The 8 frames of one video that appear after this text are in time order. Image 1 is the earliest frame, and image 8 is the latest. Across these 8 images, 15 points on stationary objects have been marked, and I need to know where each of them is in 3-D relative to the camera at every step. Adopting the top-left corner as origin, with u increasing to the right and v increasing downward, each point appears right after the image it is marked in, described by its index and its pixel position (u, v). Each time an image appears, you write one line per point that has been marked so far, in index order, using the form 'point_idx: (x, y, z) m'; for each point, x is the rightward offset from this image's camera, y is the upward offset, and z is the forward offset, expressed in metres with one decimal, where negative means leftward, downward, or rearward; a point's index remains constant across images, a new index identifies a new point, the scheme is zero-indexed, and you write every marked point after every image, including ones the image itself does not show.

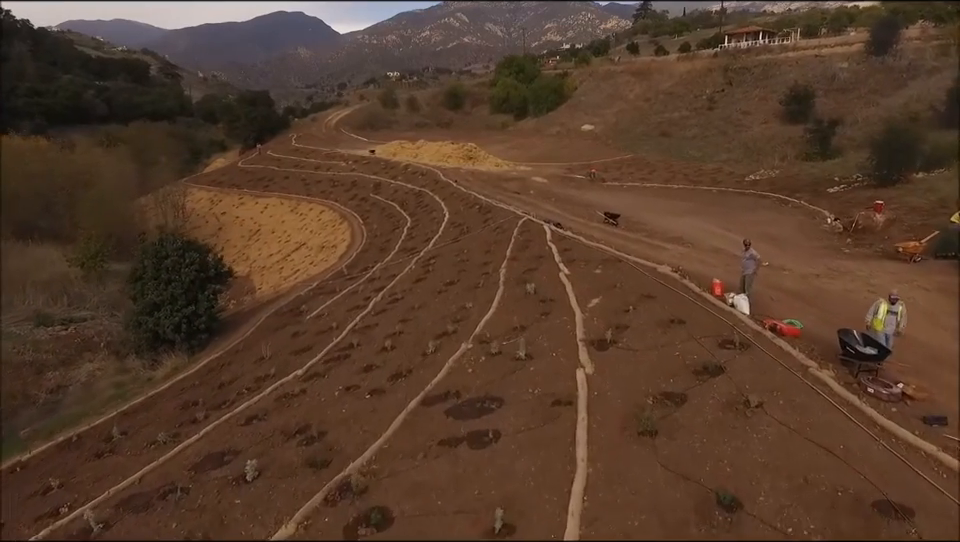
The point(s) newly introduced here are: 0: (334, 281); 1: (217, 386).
0: (-4.4, -0.3, +17.2) m
1: (-4.7, -2.1, +10.3) m
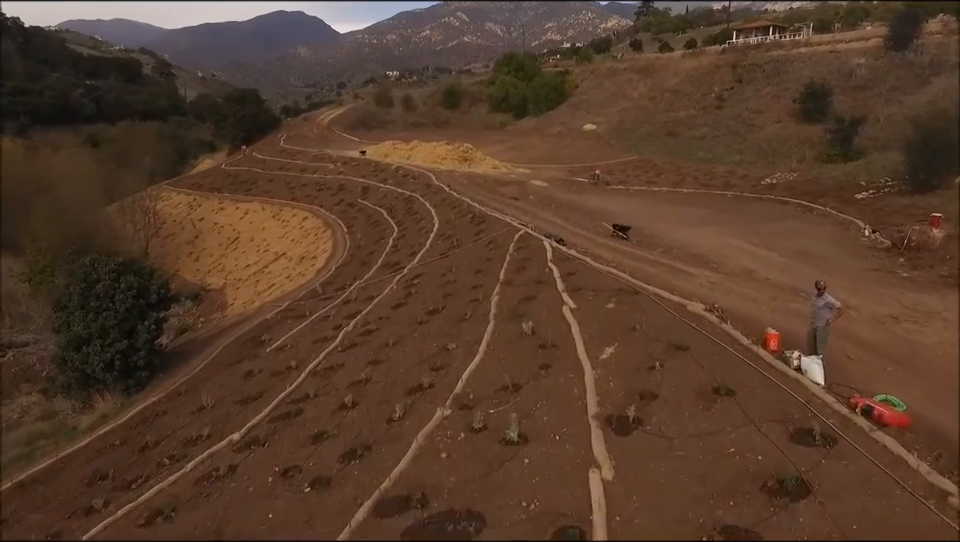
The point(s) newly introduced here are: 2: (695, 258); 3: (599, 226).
0: (-4.6, -0.8, +15.2) m
1: (-4.9, -2.6, +8.3) m
2: (+4.4, +0.2, +12.0) m
3: (+3.1, +1.2, +15.2) m
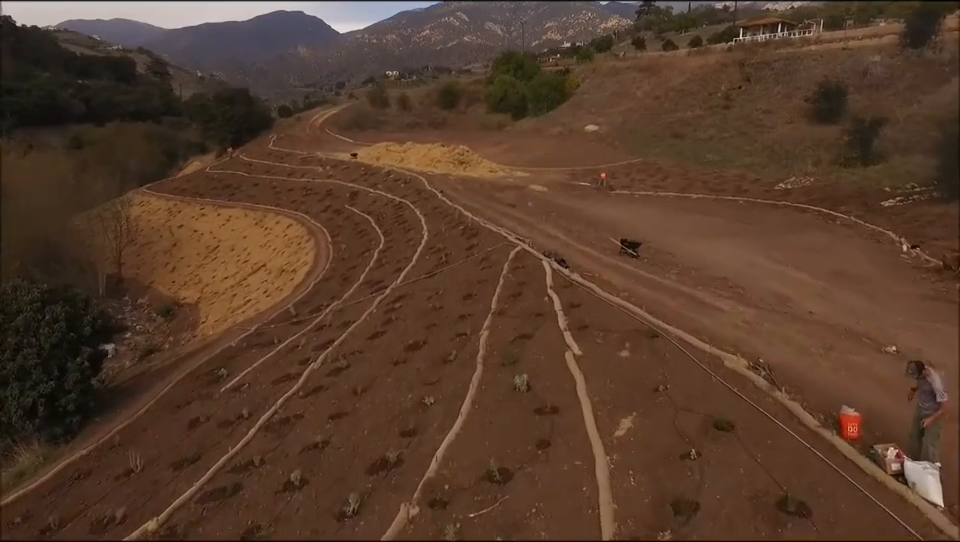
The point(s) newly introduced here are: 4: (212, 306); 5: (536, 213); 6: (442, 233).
0: (-4.8, -1.3, +13.6) m
1: (-5.1, -3.0, +6.7) m
2: (+4.2, -0.2, +10.4) m
3: (+2.9, +0.7, +13.6) m
4: (-9.1, -1.2, +19.7) m
5: (+1.8, +1.9, +19.0) m
6: (-1.1, +1.1, +16.5) m
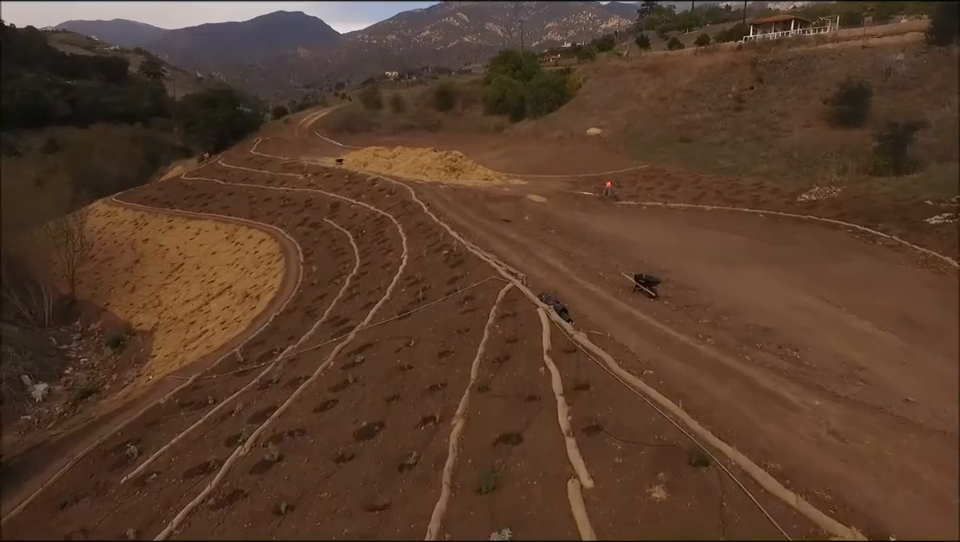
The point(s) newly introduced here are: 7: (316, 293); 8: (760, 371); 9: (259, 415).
0: (-5.1, -2.0, +11.3) m
1: (-5.4, -3.8, +4.4) m
2: (+3.9, -1.0, +8.1) m
3: (+2.6, 0.0, +11.3) m
4: (-9.4, -2.0, +17.4) m
5: (+1.5, +1.1, +16.7) m
6: (-1.4, +0.3, +14.2) m
7: (-4.3, -0.6, +15.2) m
8: (+3.4, -1.3, +7.1) m
9: (-3.4, -2.2, +8.8) m
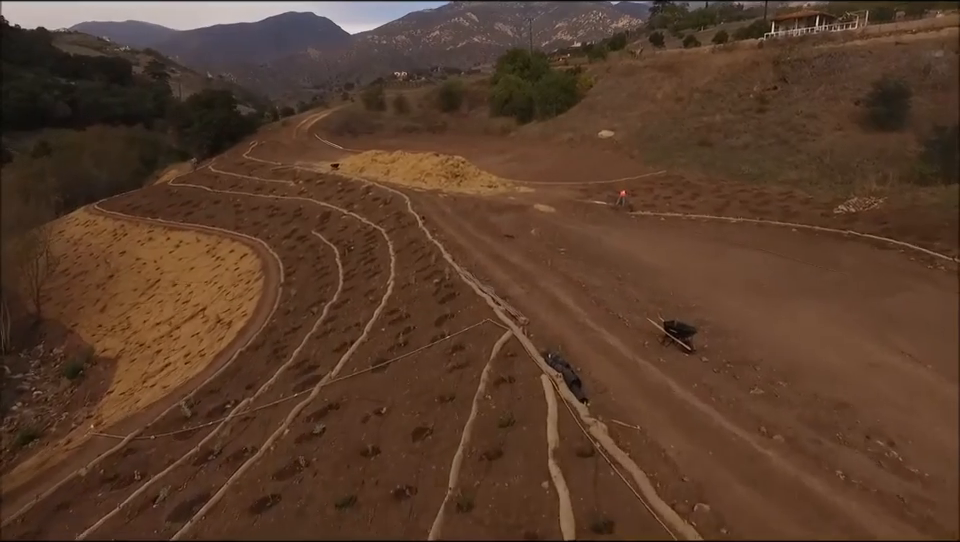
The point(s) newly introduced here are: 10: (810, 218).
0: (-5.2, -2.6, +9.4) m
1: (-5.7, -4.4, +2.5) m
2: (+3.8, -1.6, +6.0) m
3: (+2.5, -0.7, +9.3) m
4: (-9.4, -2.6, +15.5) m
5: (+1.5, +0.5, +14.7) m
6: (-1.5, -0.3, +12.2) m
7: (-4.3, -1.2, +13.3) m
8: (+3.3, -1.9, +5.1) m
9: (-3.5, -2.8, +6.9) m
10: (+11.2, +1.8, +19.7) m
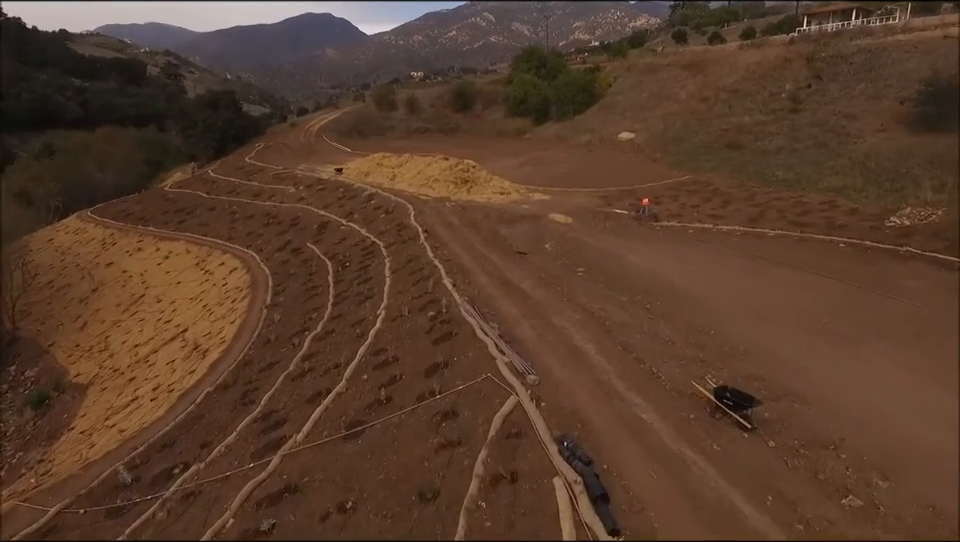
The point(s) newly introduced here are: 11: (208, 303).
0: (-5.3, -3.1, +7.7) m
1: (-5.9, -4.9, +0.9) m
2: (+3.6, -2.2, +4.1) m
3: (+2.5, -1.2, +7.4) m
4: (-9.3, -3.1, +14.0) m
5: (+1.7, 0.0, +12.9) m
6: (-1.4, -0.9, +10.5) m
7: (-4.2, -1.7, +11.6) m
8: (+3.1, -2.5, +3.2) m
9: (-3.6, -3.3, +5.2) m
10: (+11.5, +1.2, +17.6) m
11: (-8.0, -0.9, +17.1) m
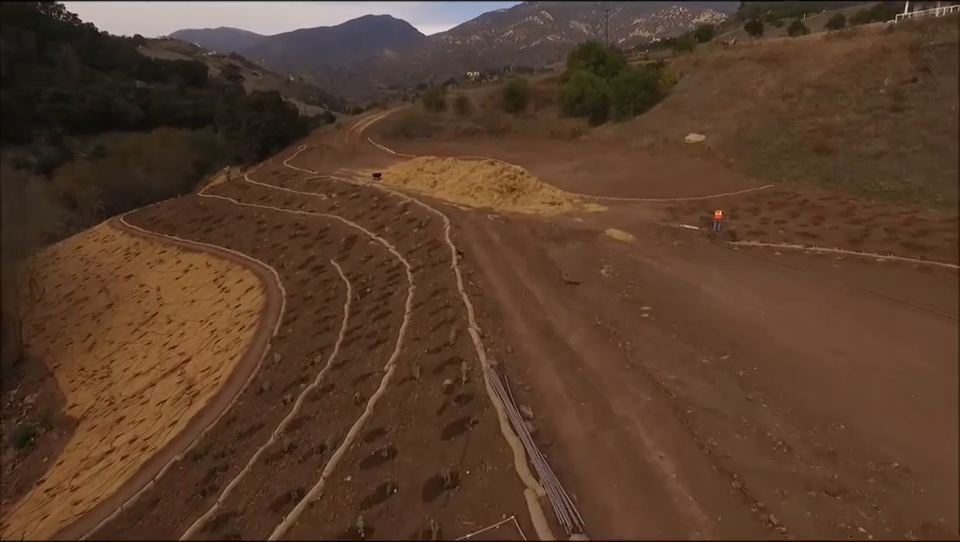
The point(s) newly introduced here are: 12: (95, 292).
0: (-5.1, -3.7, +5.7) m
1: (-6.3, -5.5, -1.0) m
2: (+3.5, -3.0, +1.3) m
3: (+2.7, -2.0, +4.7) m
4: (-8.5, -3.6, +12.3) m
5: (+2.3, -0.8, +10.2) m
6: (-1.0, -1.5, +8.1) m
7: (-3.7, -2.4, +9.5) m
8: (+2.9, -3.3, +0.5) m
9: (-3.7, -4.0, +3.0) m
10: (+12.6, +0.3, +14.0) m
11: (-6.9, -1.5, +15.3) m
12: (-13.2, -0.7, +20.0) m
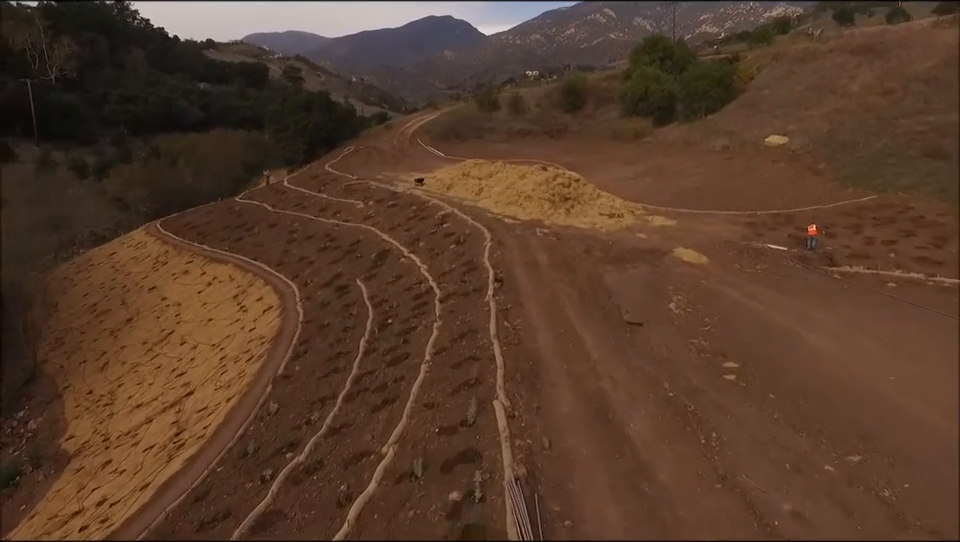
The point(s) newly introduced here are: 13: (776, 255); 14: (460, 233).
0: (-5.1, -4.3, +3.9) m
1: (-7.0, -6.0, -2.6) m
2: (+3.0, -3.7, -1.2) m
3: (+2.6, -2.7, +2.2) m
4: (-7.8, -4.0, +10.9) m
5: (+2.8, -1.5, +7.7) m
6: (-0.7, -2.1, +5.9) m
7: (-3.3, -2.9, +7.6) m
8: (+2.4, -4.0, -2.0) m
9: (-3.9, -4.5, +1.1) m
10: (+13.4, -0.6, +10.5) m
11: (-6.0, -2.0, +13.6) m
12: (-11.8, -1.1, +18.9) m
13: (+7.6, +0.4, +15.0) m
14: (-0.6, +1.0, +15.8) m
